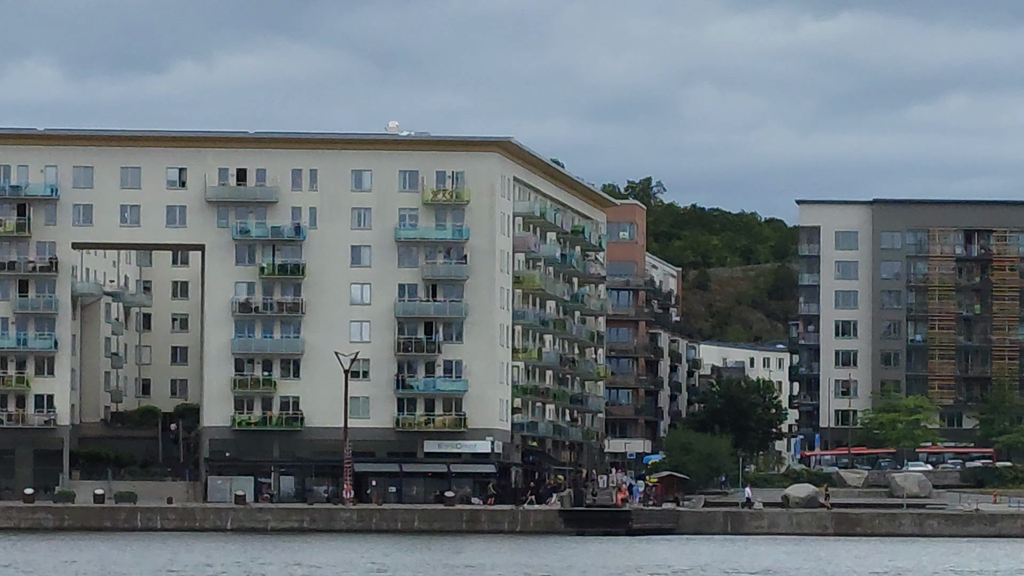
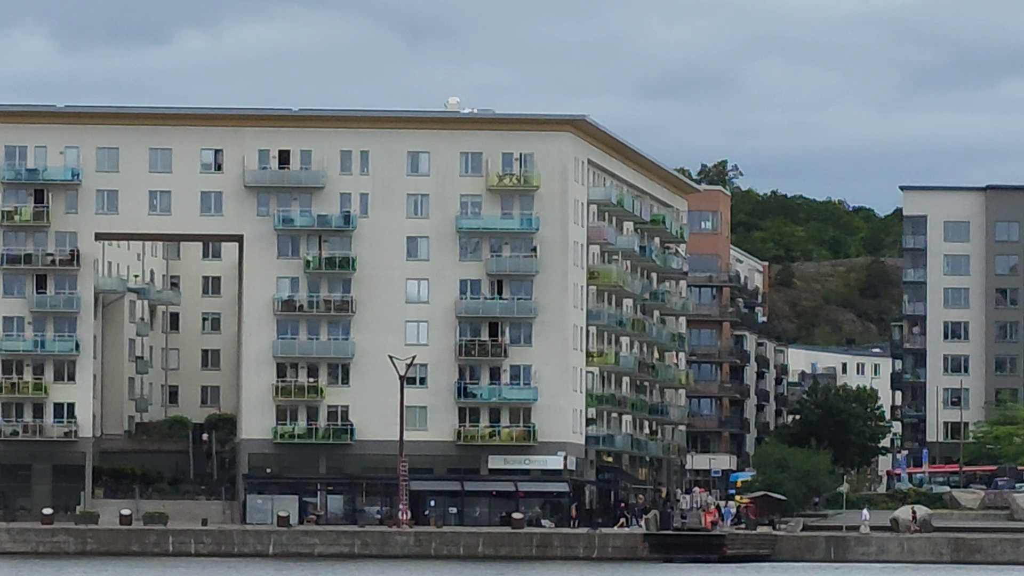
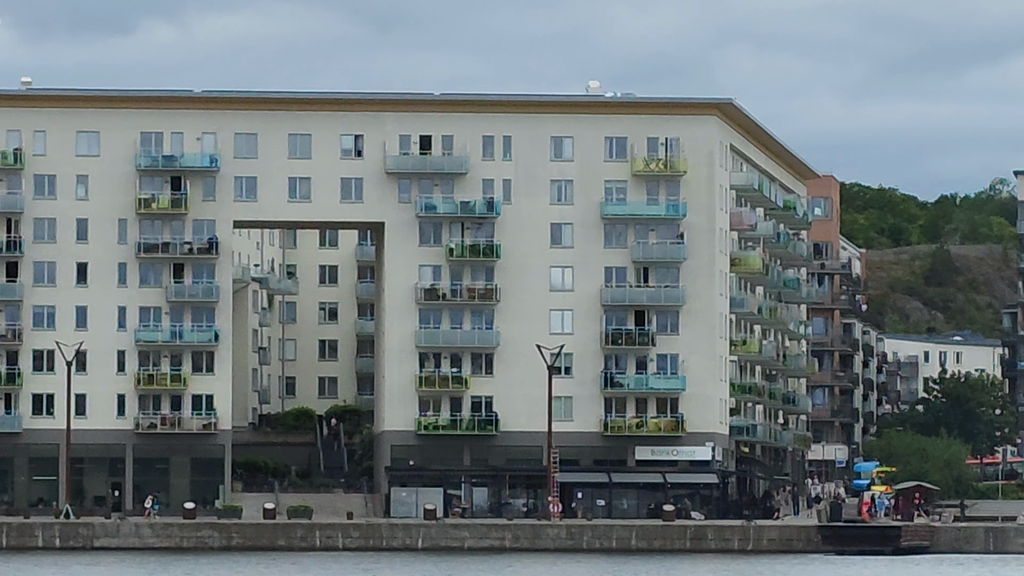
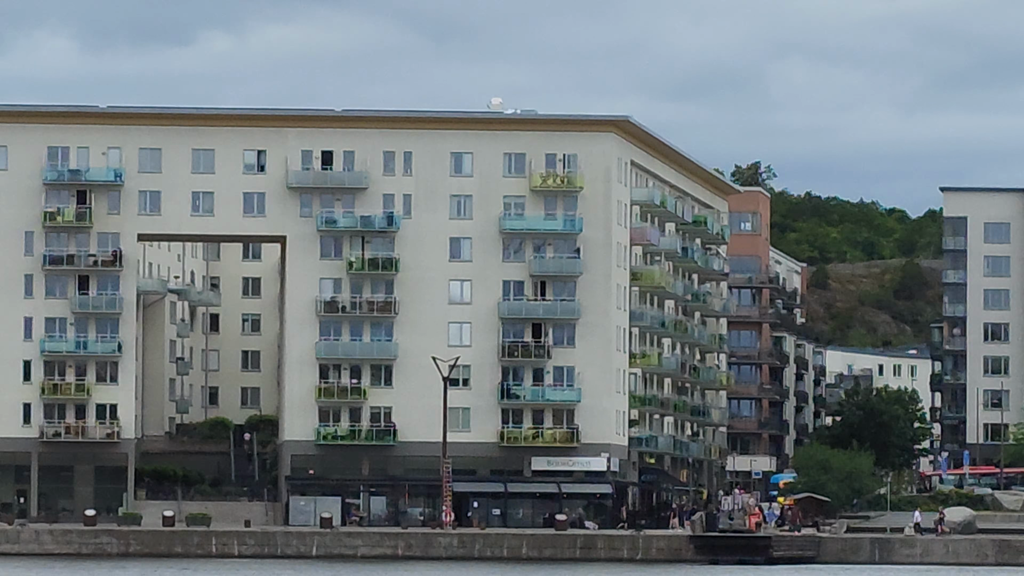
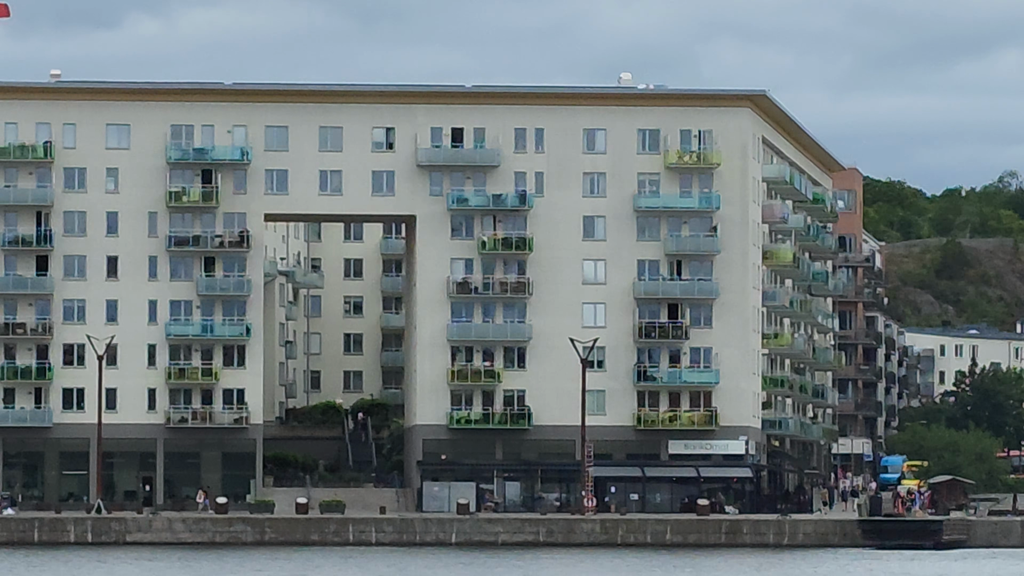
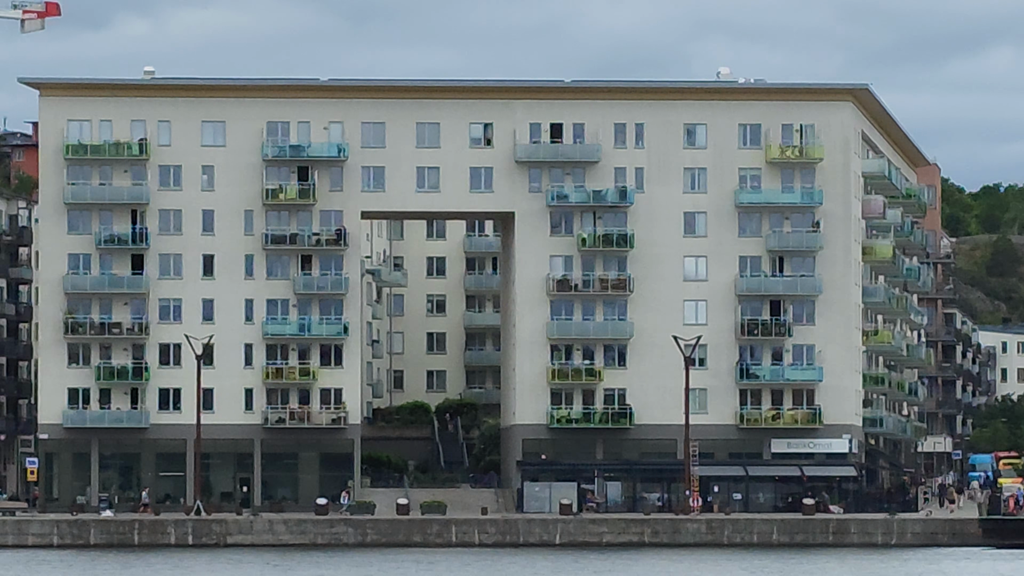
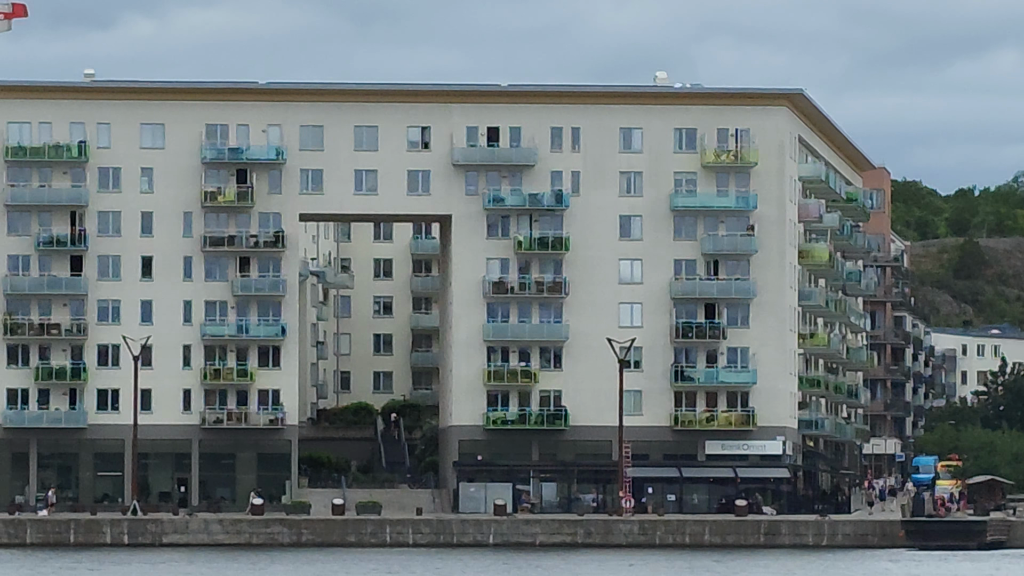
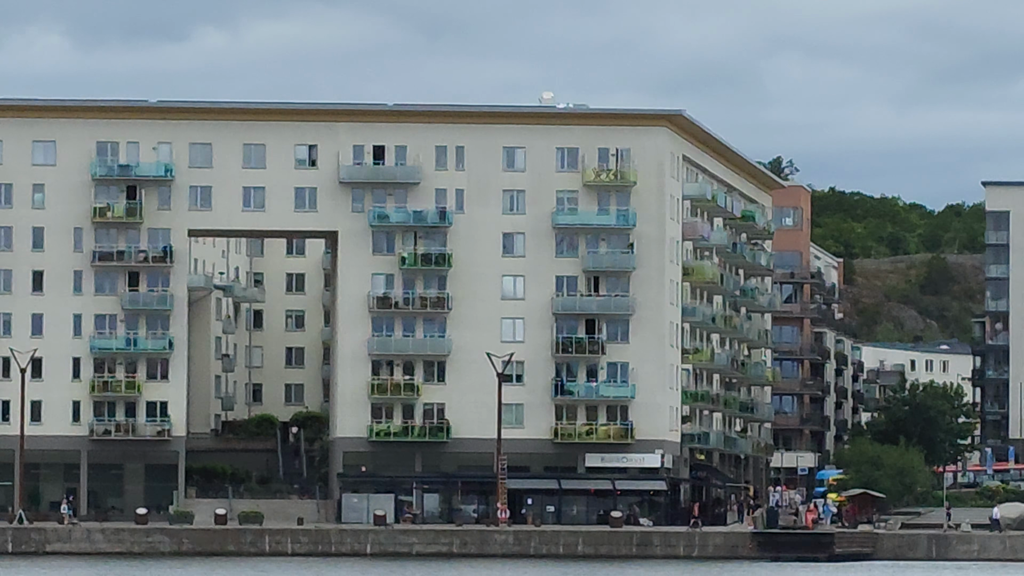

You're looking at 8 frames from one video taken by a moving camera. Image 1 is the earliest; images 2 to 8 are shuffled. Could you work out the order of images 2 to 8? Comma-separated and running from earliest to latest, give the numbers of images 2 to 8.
2, 4, 8, 3, 5, 7, 6
